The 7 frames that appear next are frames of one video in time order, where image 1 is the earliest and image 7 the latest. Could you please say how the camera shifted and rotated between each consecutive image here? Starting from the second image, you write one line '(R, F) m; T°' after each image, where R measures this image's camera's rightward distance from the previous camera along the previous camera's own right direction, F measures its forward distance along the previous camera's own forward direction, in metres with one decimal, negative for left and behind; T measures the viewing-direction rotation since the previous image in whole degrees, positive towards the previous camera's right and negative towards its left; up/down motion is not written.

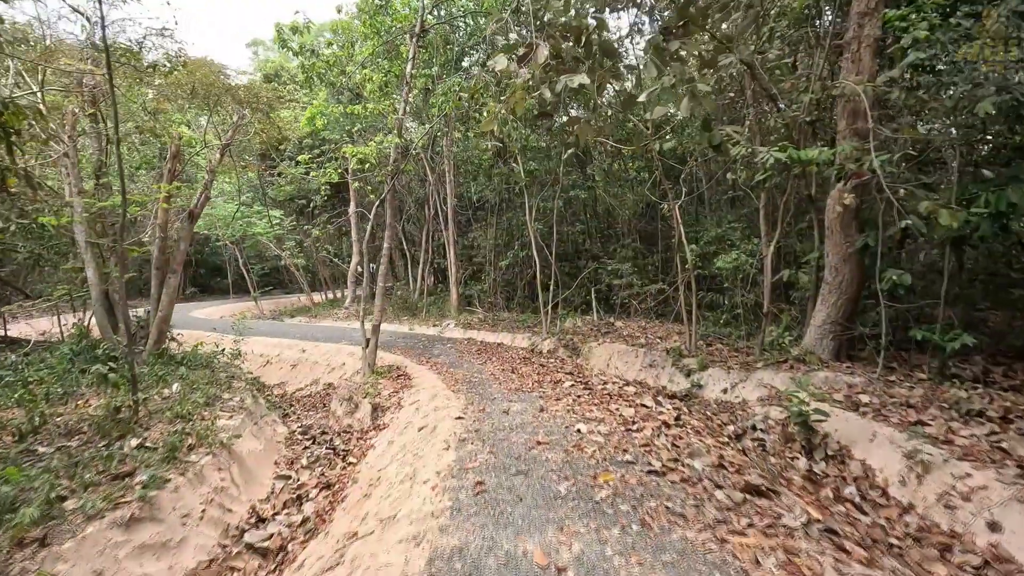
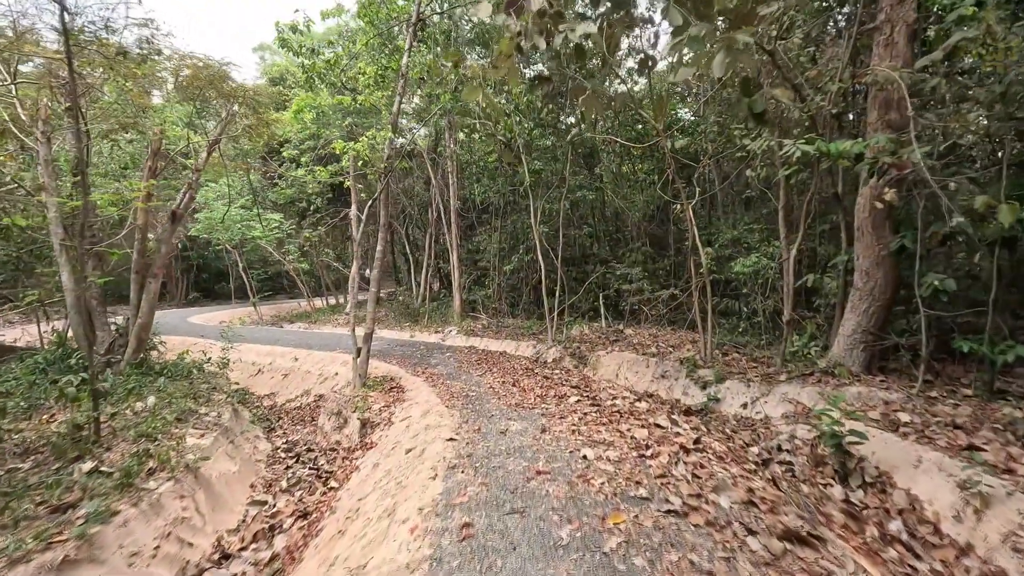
(+0.1, +0.5) m; -1°
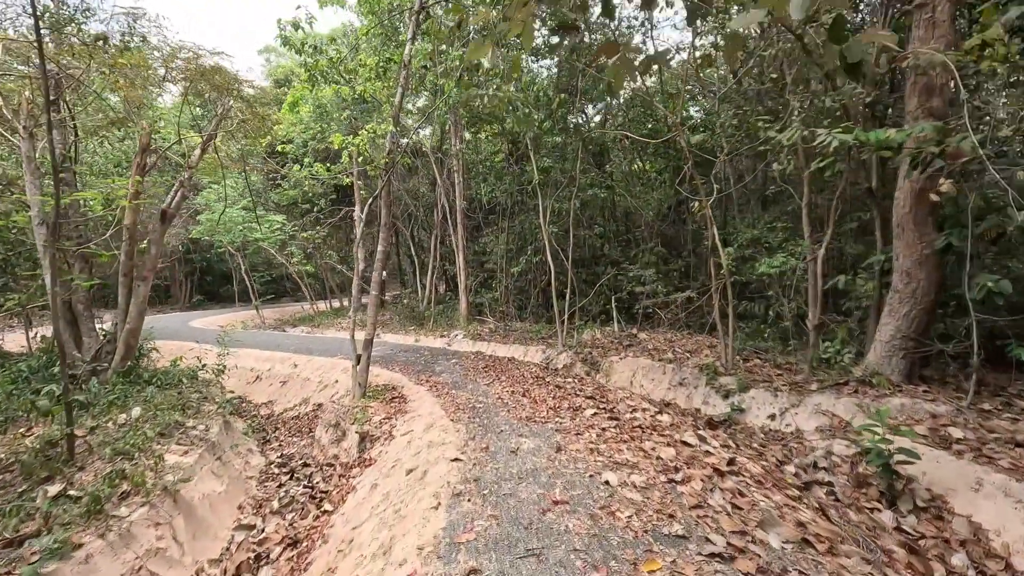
(0.0, +0.5) m; -1°
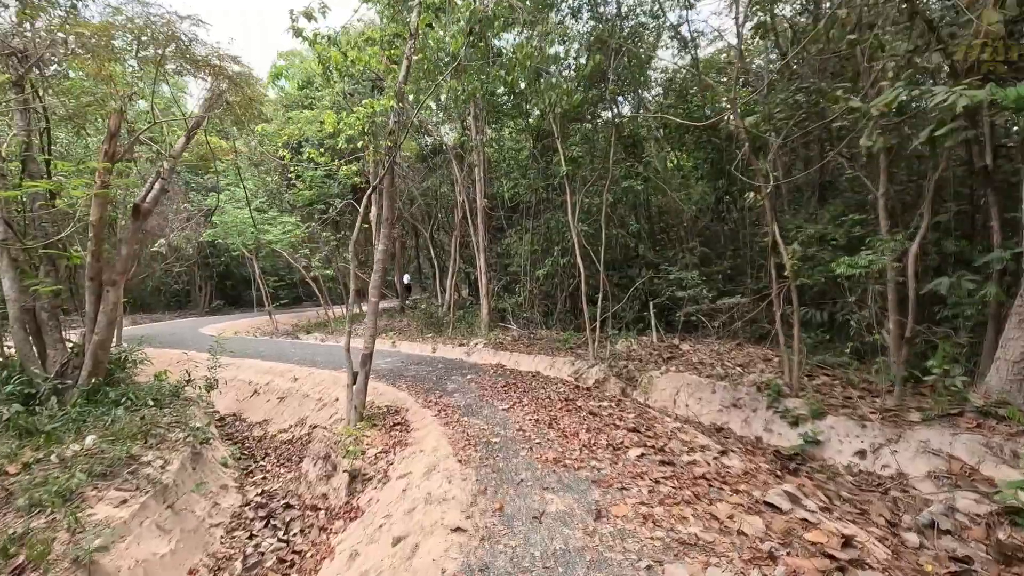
(0.0, +1.1) m; -3°
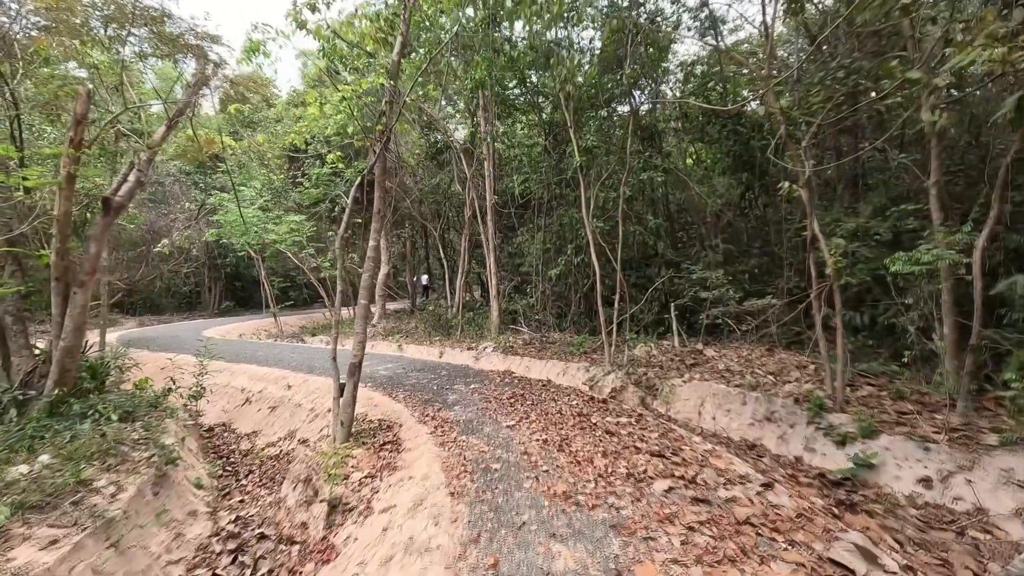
(+0.1, +0.7) m; -2°
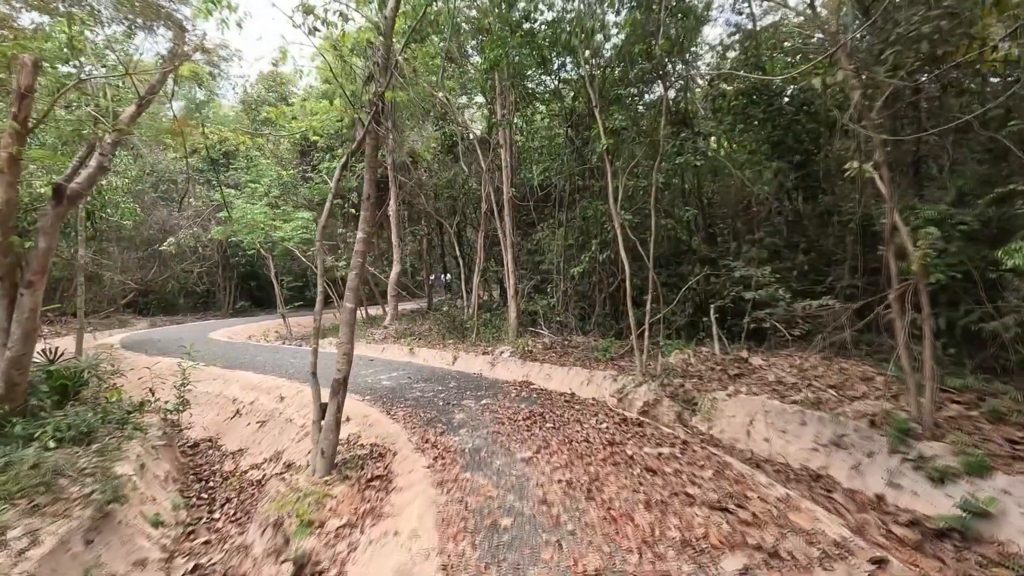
(0.0, +0.9) m; -2°
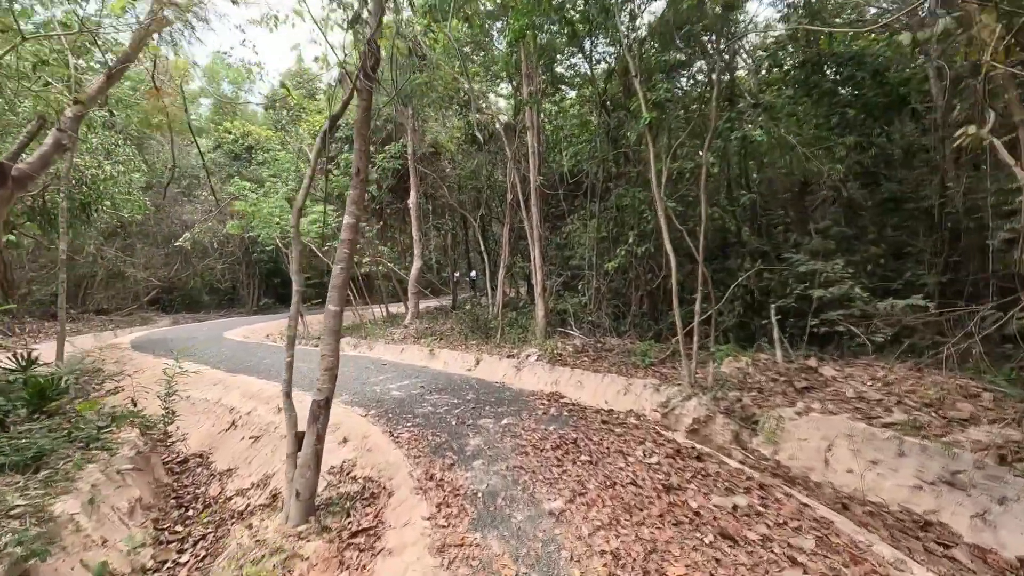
(0.0, +1.0) m; -3°
